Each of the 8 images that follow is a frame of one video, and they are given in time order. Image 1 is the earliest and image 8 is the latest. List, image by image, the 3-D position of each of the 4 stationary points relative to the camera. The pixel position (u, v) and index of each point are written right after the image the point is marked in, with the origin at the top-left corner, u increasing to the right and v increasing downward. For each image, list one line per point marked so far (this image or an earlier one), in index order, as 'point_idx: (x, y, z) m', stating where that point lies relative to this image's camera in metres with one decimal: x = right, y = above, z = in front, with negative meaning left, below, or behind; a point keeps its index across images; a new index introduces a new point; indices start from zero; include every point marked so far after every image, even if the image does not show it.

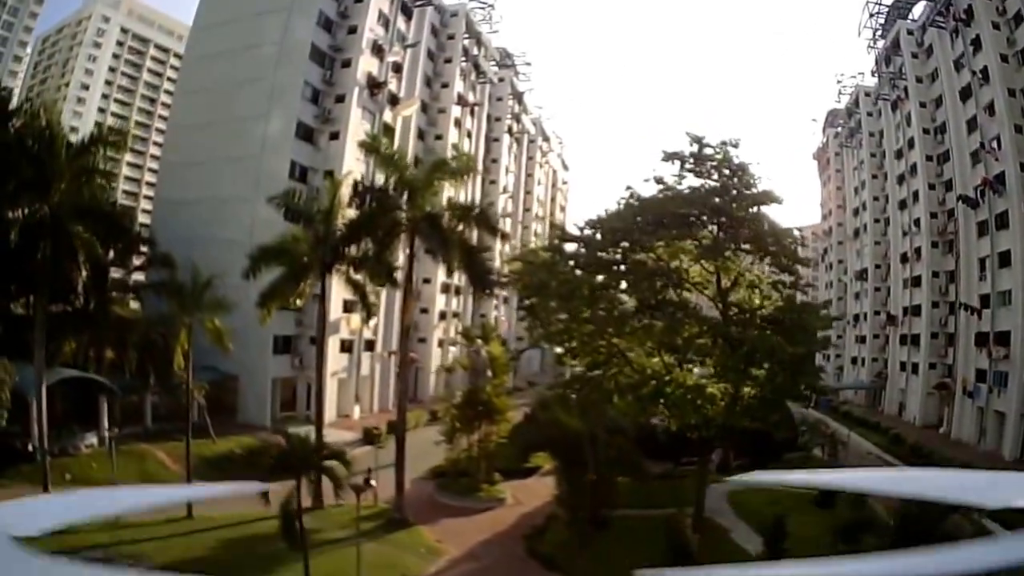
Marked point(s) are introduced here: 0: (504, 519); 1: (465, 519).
0: (-0.1, -5.7, +15.2) m
1: (-1.0, -5.6, +15.0) m
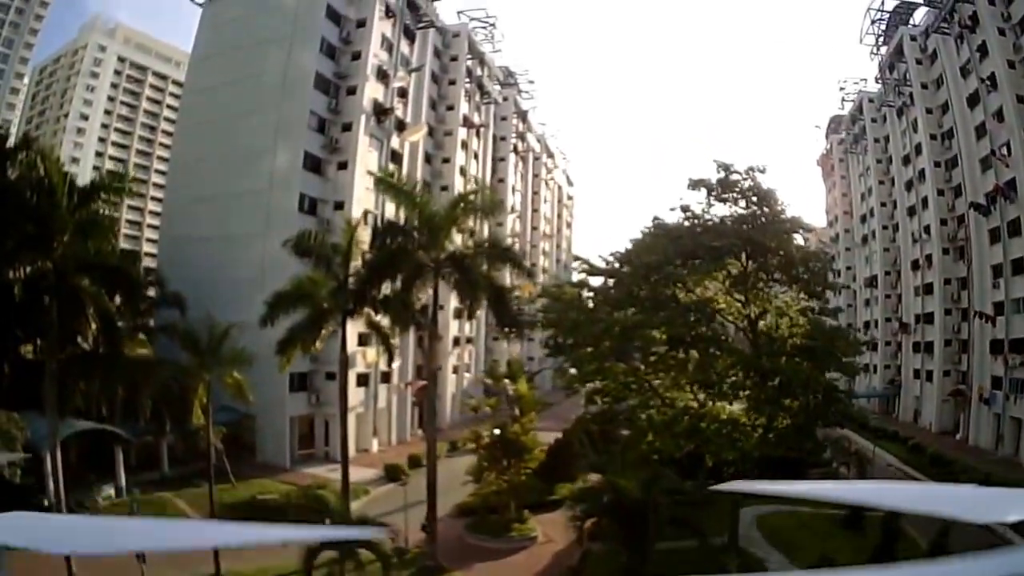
0: (+0.5, -6.3, +15.1) m
1: (-0.4, -6.2, +14.8) m
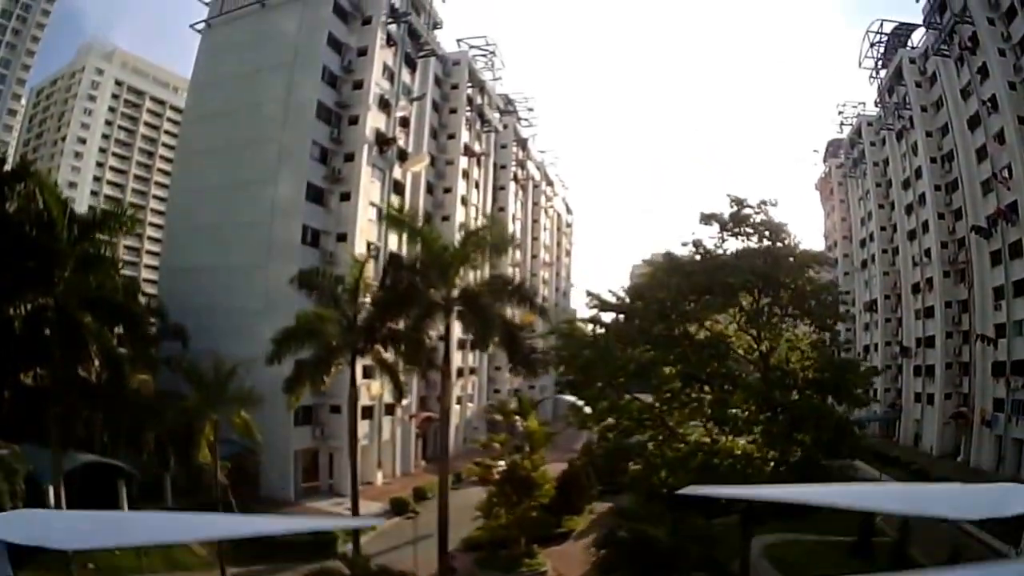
0: (+0.6, -6.9, +14.9) m
1: (-0.3, -6.9, +14.6) m
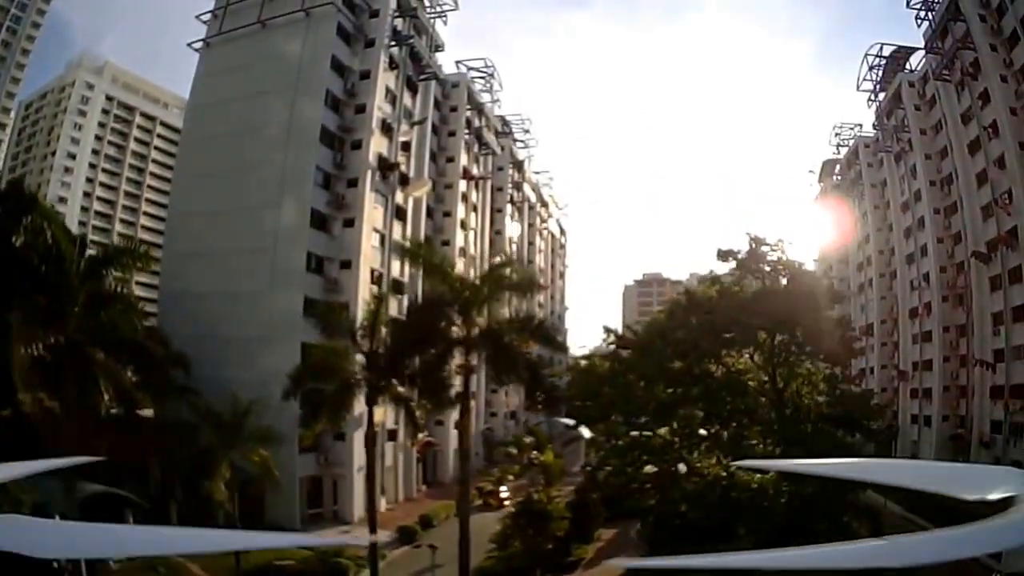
0: (+0.7, -7.5, +14.8) m
1: (-0.1, -7.5, +14.5) m
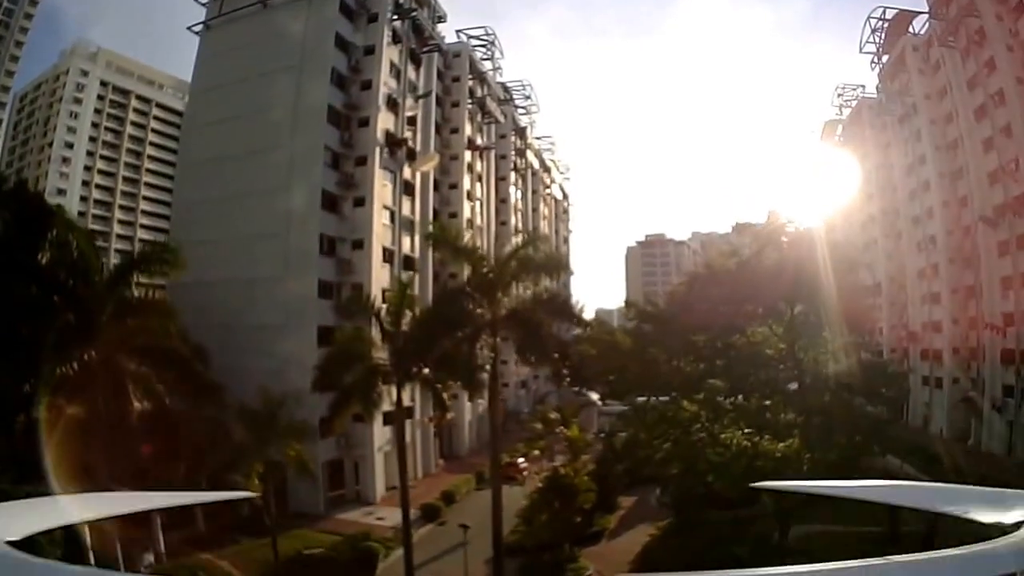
0: (+1.3, -7.0, +15.0) m
1: (+0.4, -6.9, +14.7) m
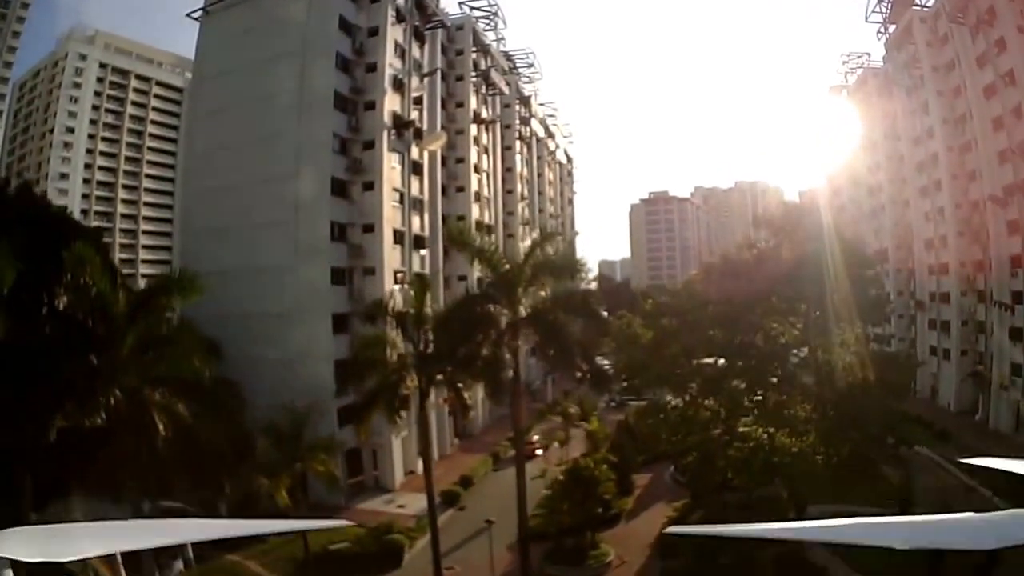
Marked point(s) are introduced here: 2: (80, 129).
0: (+1.7, -6.7, +15.4) m
1: (+0.8, -6.7, +15.2) m
2: (-12.4, +4.6, +18.4) m
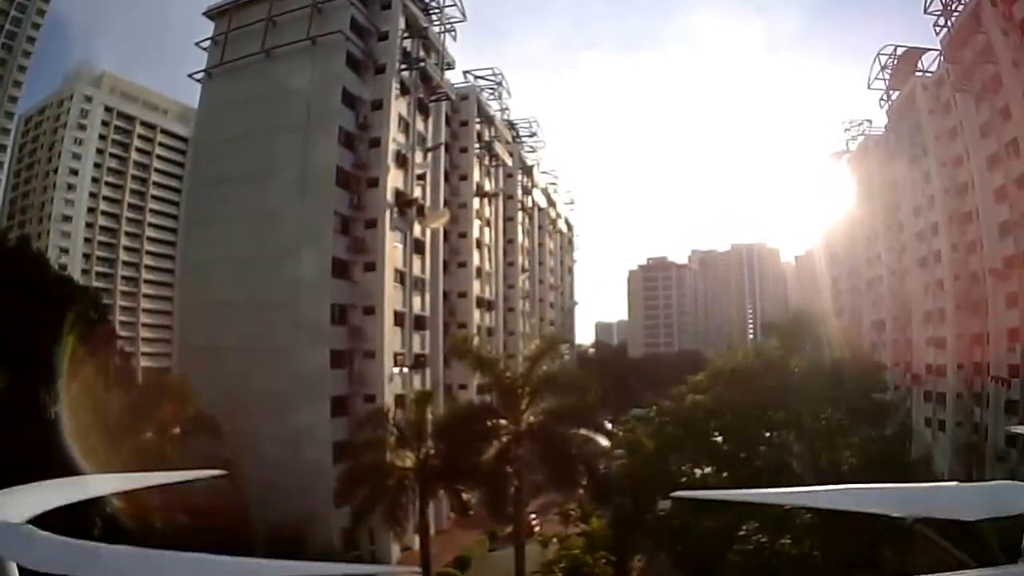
0: (+1.5, -8.5, +15.5) m
1: (+0.7, -8.5, +15.2) m
2: (-12.3, +3.0, +18.3) m
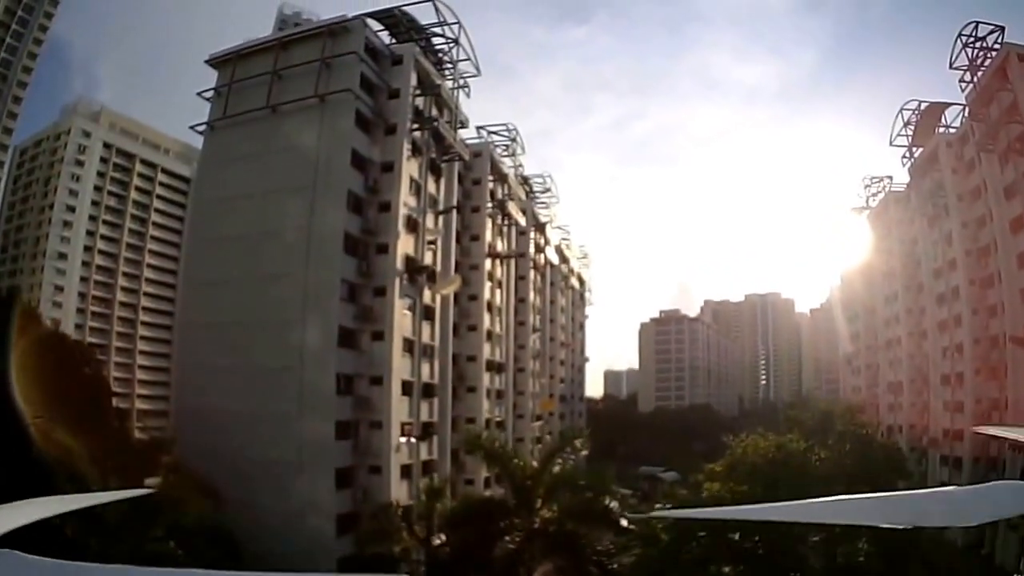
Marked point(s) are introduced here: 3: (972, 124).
0: (+1.7, -10.1, +15.1) m
1: (+0.8, -10.1, +14.8) m
2: (-12.0, +1.6, +17.7) m
3: (+11.8, +4.2, +16.4) m
